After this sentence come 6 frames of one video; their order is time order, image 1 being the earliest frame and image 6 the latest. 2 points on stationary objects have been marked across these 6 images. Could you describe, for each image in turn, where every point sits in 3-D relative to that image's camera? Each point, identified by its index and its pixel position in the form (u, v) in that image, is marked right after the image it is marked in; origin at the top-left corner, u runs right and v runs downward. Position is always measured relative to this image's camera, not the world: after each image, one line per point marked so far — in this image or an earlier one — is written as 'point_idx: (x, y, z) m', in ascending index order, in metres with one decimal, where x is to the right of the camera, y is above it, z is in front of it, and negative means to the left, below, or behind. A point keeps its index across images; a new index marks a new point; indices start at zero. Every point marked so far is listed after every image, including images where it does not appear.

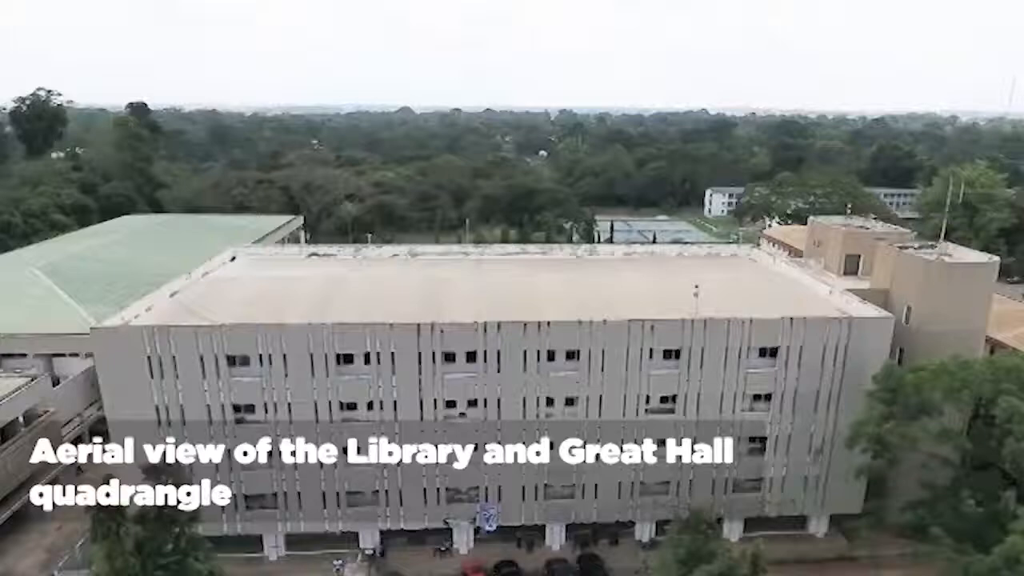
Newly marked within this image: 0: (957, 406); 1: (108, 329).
0: (+13.4, -3.5, +17.2) m
1: (-13.8, -1.4, +19.7) m
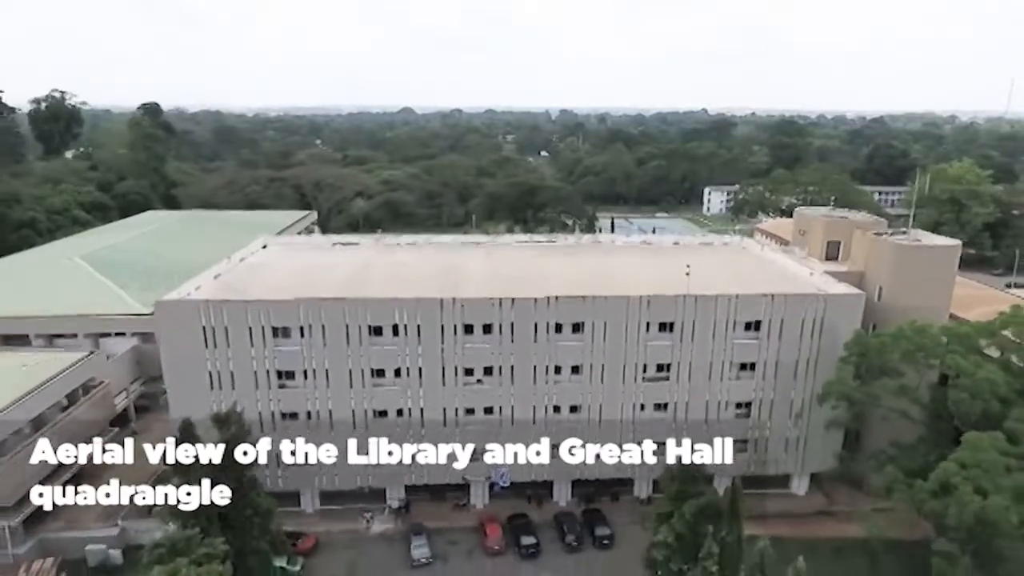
0: (+13.9, -2.7, +19.8) m
1: (-13.4, -0.6, +22.2) m
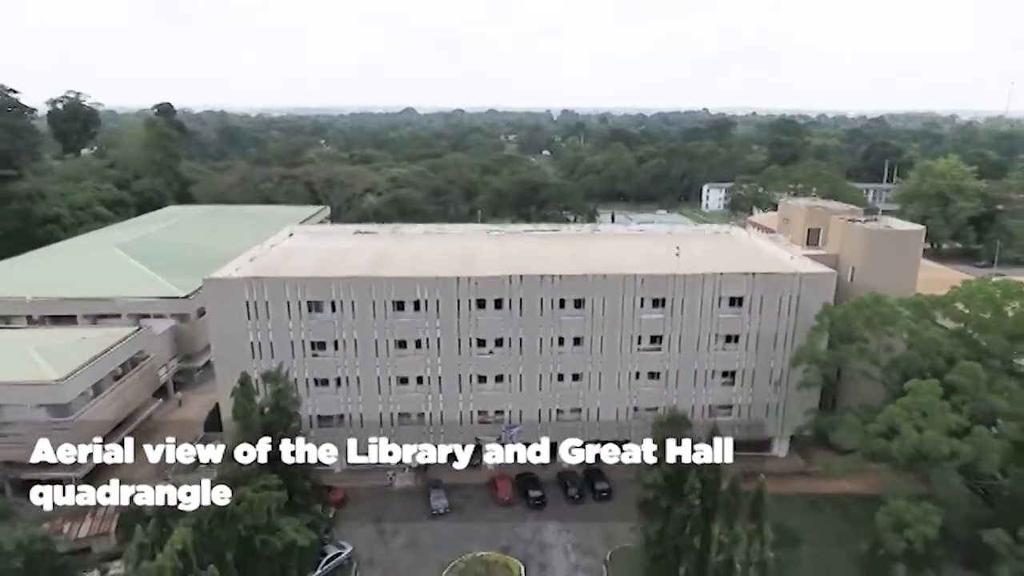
0: (+14.3, -1.7, +22.5) m
1: (-13.0, +0.3, +25.0) m
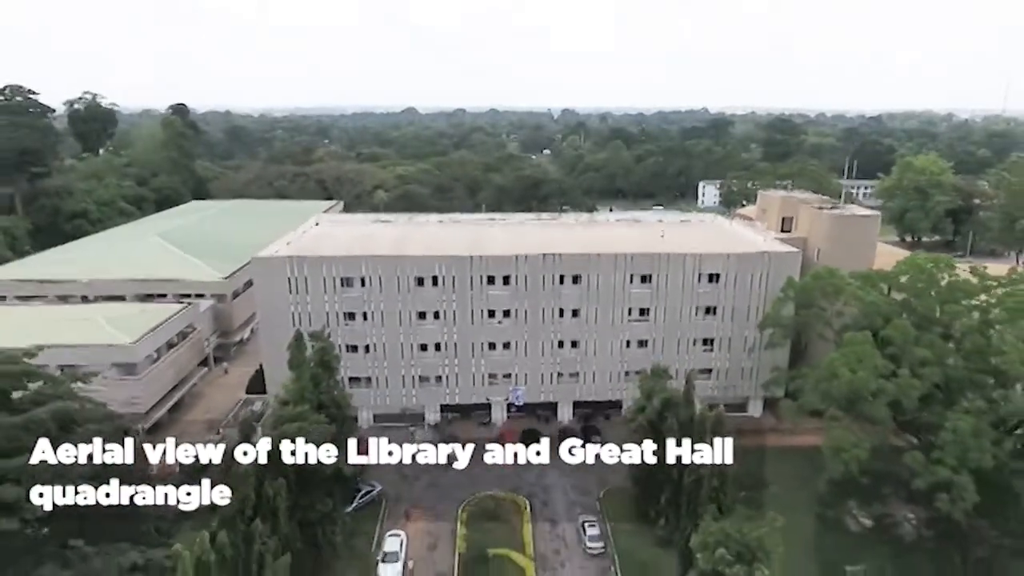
0: (+14.6, -0.5, +26.4) m
1: (-12.7, +1.5, +28.9) m
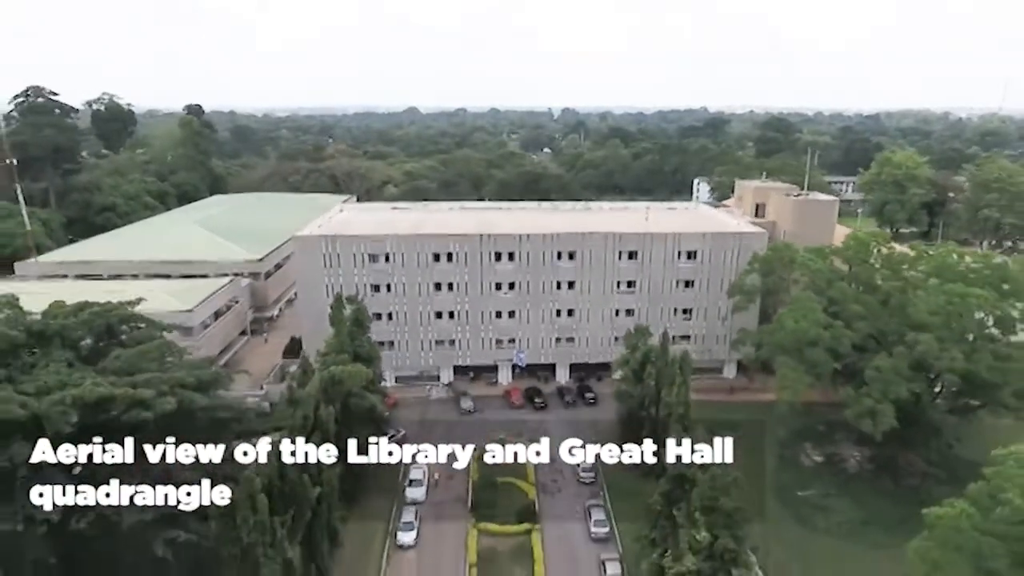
0: (+14.9, +1.0, +31.0) m
1: (-12.4, +2.9, +33.6) m
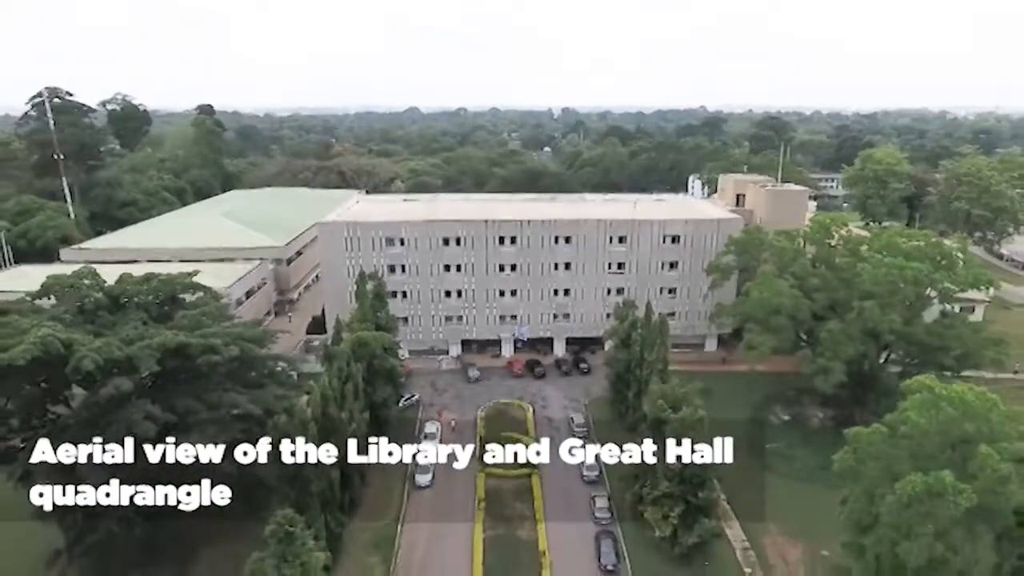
0: (+15.0, +2.3, +35.0) m
1: (-12.3, +4.2, +37.5) m
